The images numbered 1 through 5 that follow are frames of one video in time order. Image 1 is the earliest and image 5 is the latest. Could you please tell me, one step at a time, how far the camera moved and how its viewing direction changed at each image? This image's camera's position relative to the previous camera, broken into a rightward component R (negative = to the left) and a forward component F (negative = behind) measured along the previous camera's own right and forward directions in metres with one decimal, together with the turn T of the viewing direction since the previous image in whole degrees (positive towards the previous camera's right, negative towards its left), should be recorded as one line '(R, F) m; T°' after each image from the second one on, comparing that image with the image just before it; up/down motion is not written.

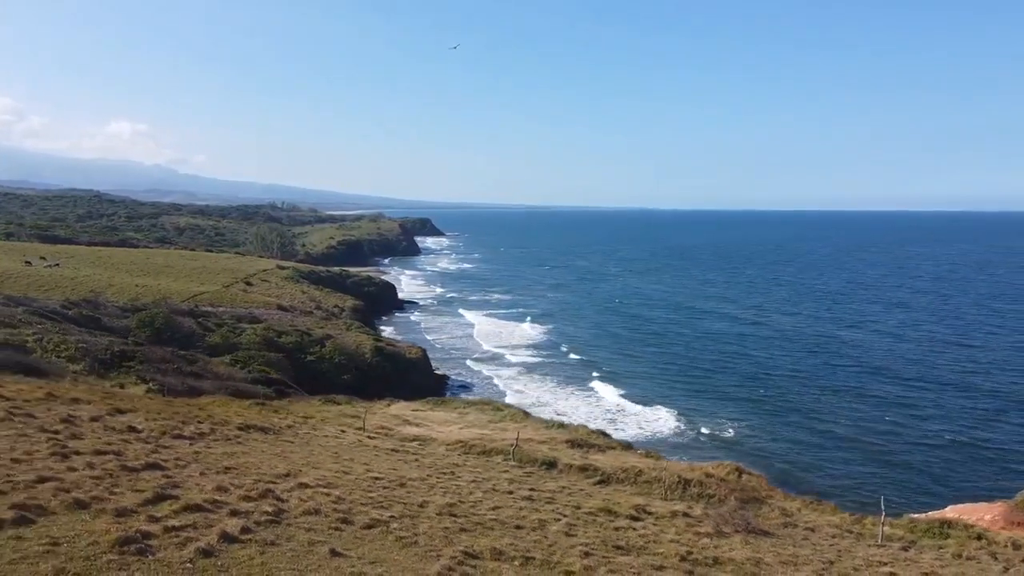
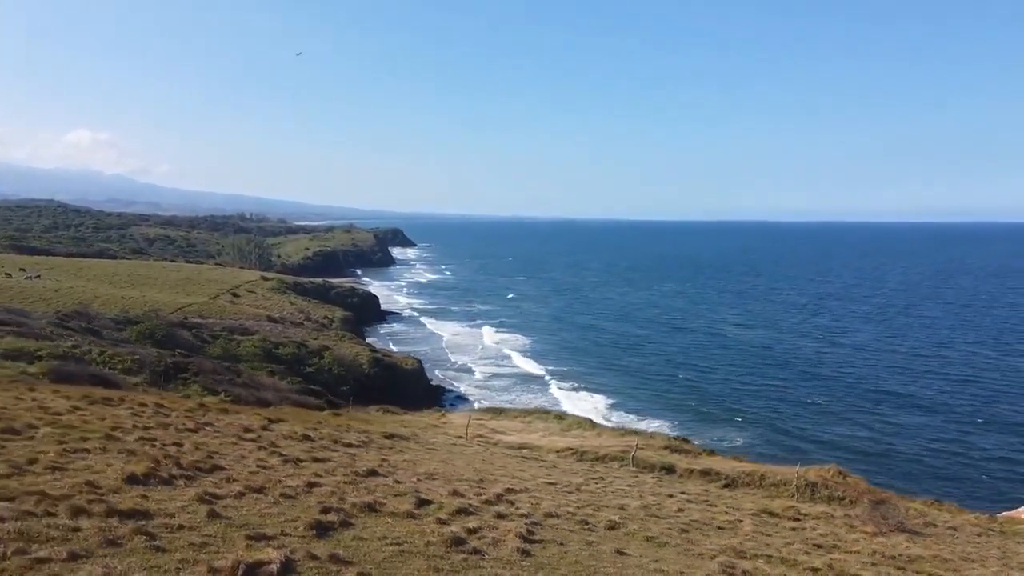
(-5.3, -0.4) m; +2°
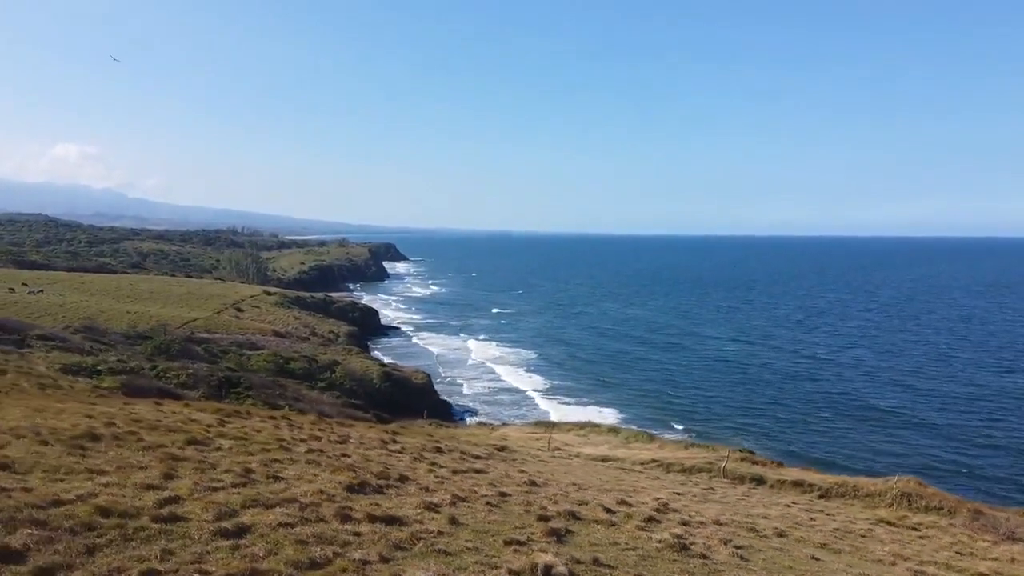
(-3.7, -0.5) m; 0°
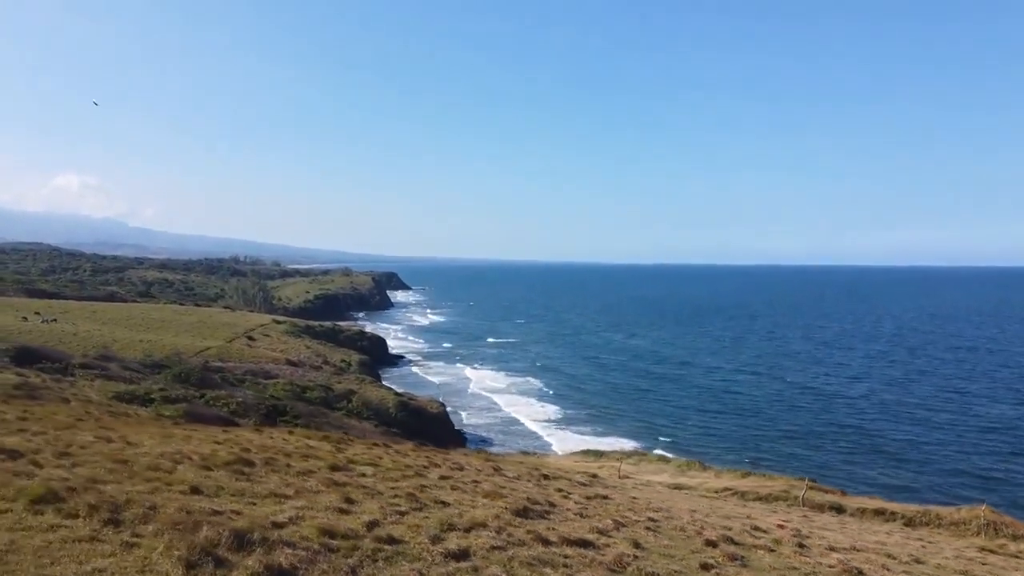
(-2.9, -0.4) m; 0°
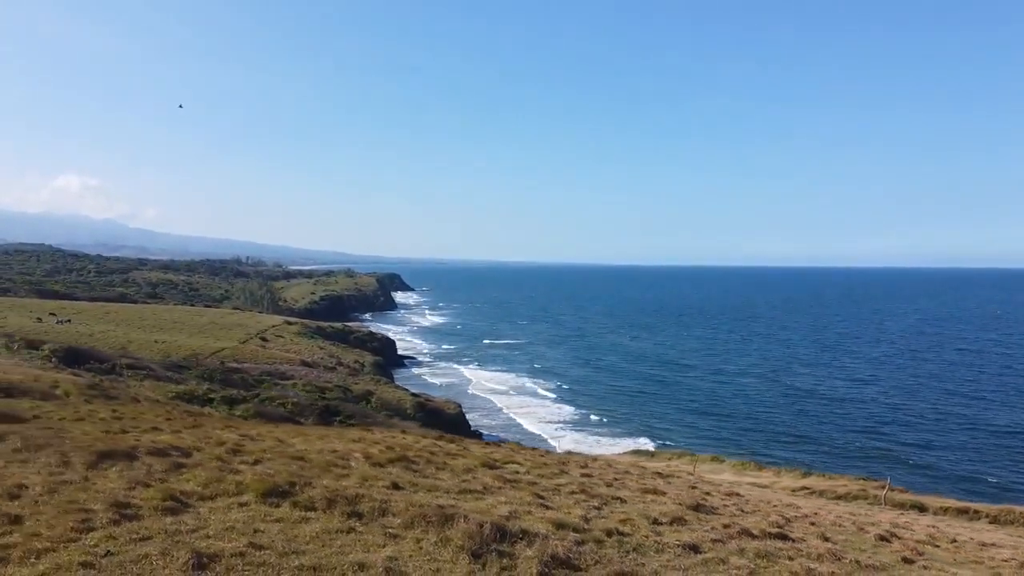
(-3.2, -0.4) m; 0°
